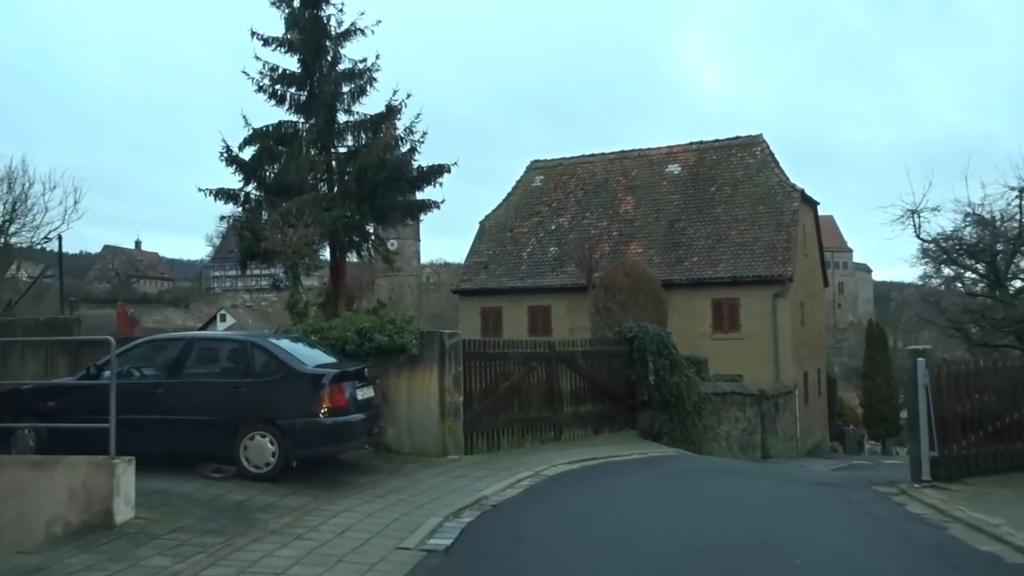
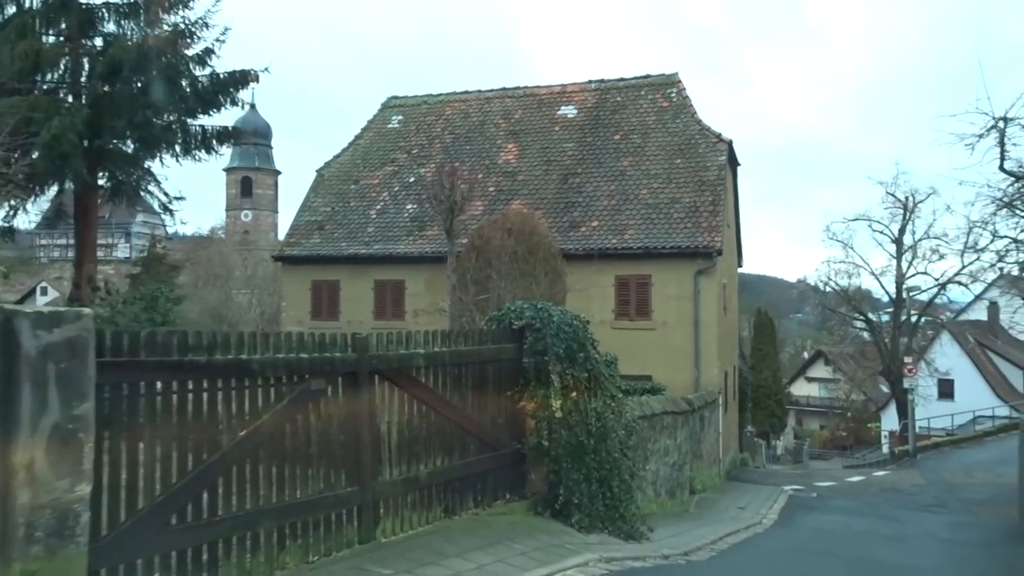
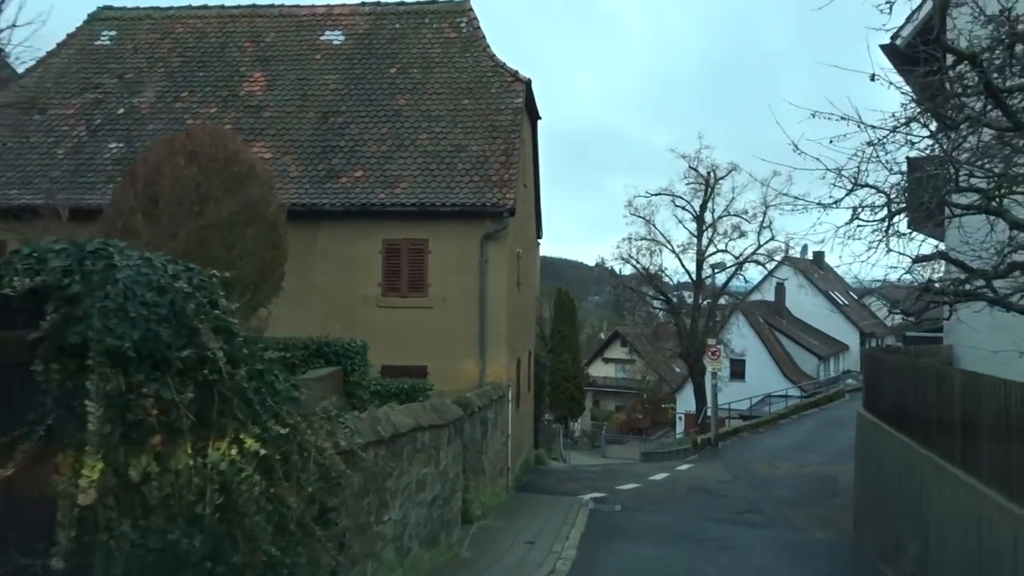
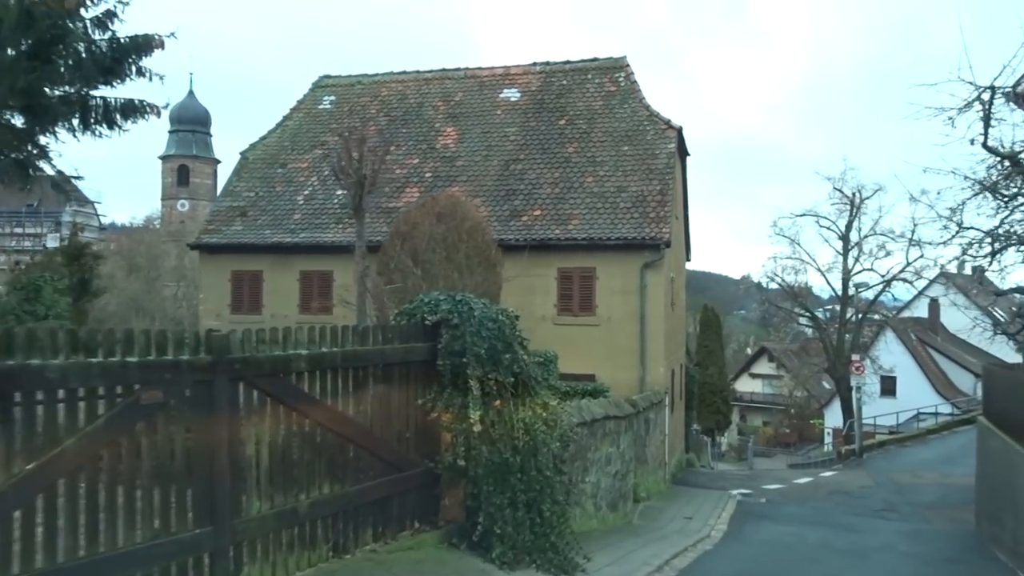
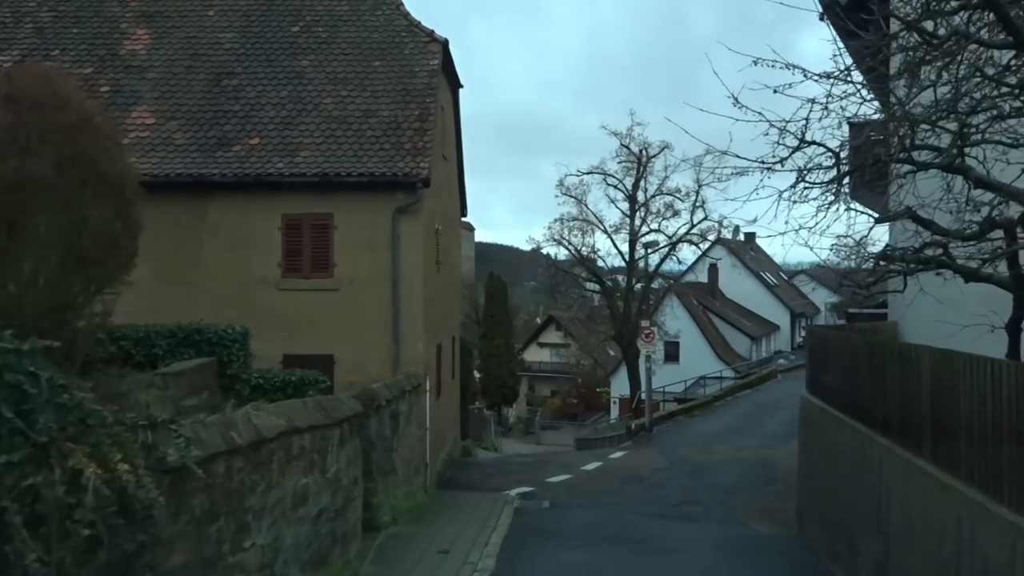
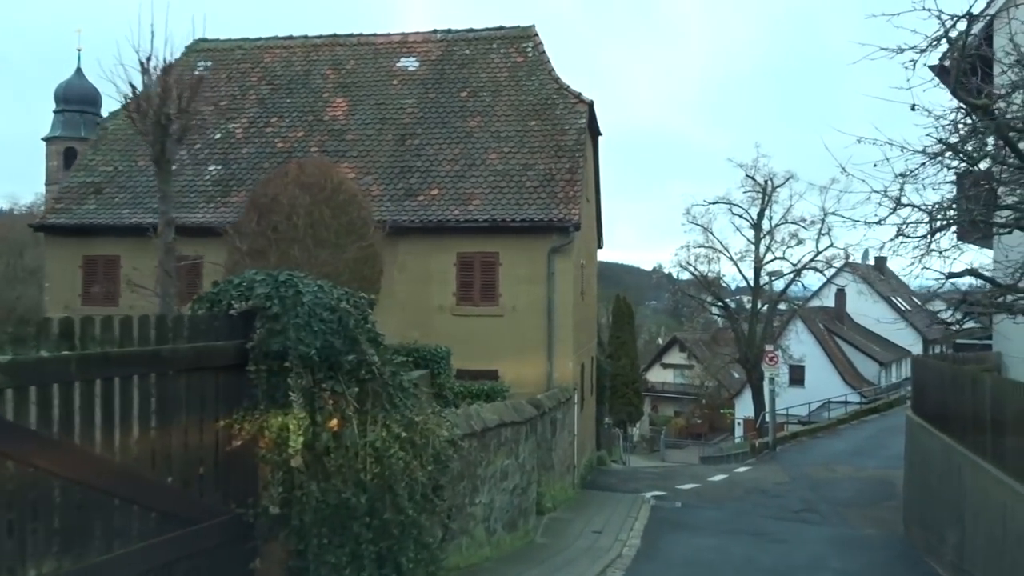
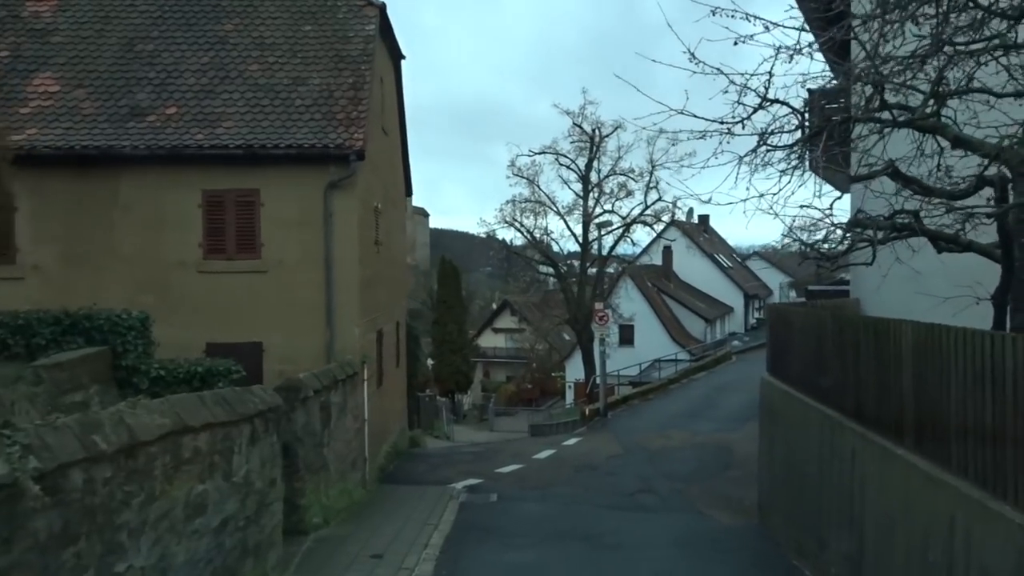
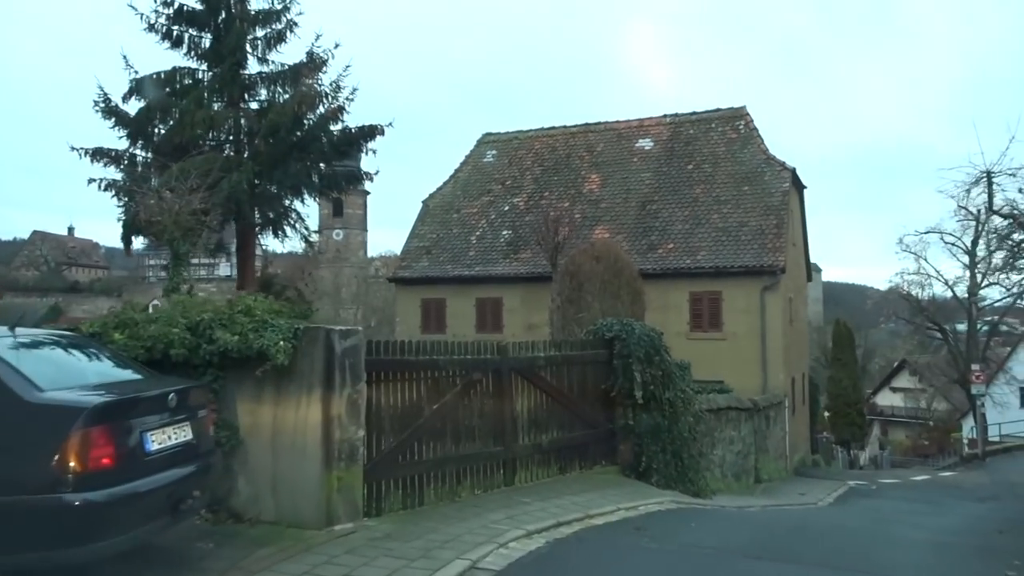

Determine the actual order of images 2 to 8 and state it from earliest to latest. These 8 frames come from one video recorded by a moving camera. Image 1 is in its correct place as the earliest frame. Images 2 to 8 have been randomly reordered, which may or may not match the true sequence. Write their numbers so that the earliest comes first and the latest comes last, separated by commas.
8, 2, 4, 6, 3, 5, 7
